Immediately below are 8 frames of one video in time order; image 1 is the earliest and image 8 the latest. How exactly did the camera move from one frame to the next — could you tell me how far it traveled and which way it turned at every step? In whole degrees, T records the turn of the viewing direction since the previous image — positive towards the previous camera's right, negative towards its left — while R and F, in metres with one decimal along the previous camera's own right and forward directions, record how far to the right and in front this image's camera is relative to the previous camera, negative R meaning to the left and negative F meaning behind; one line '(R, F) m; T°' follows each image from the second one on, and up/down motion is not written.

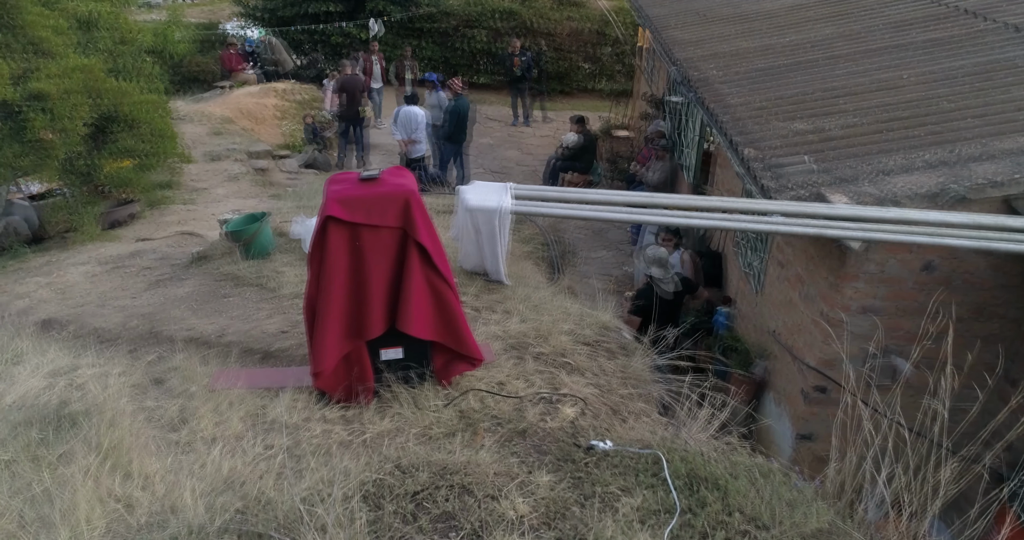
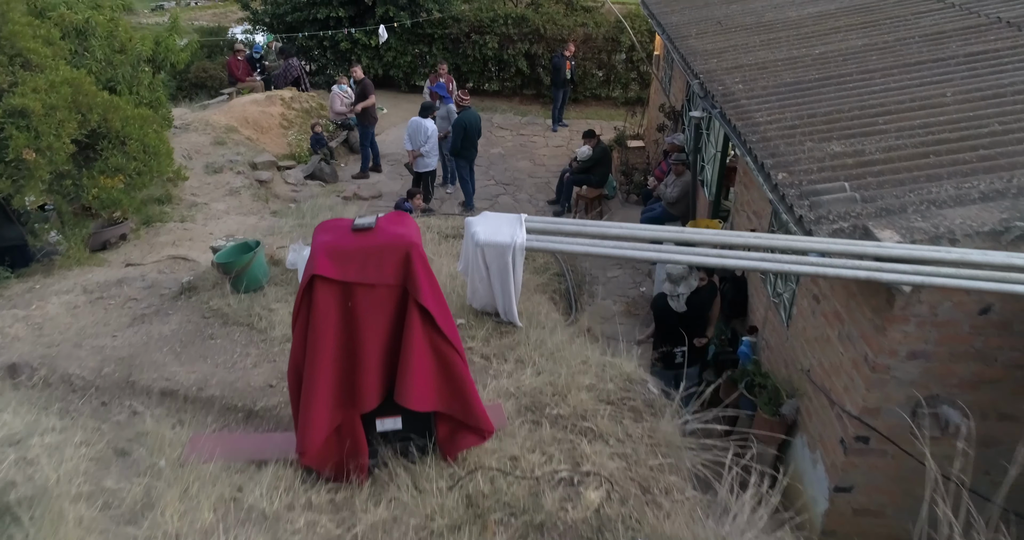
(0.0, +0.4) m; -1°
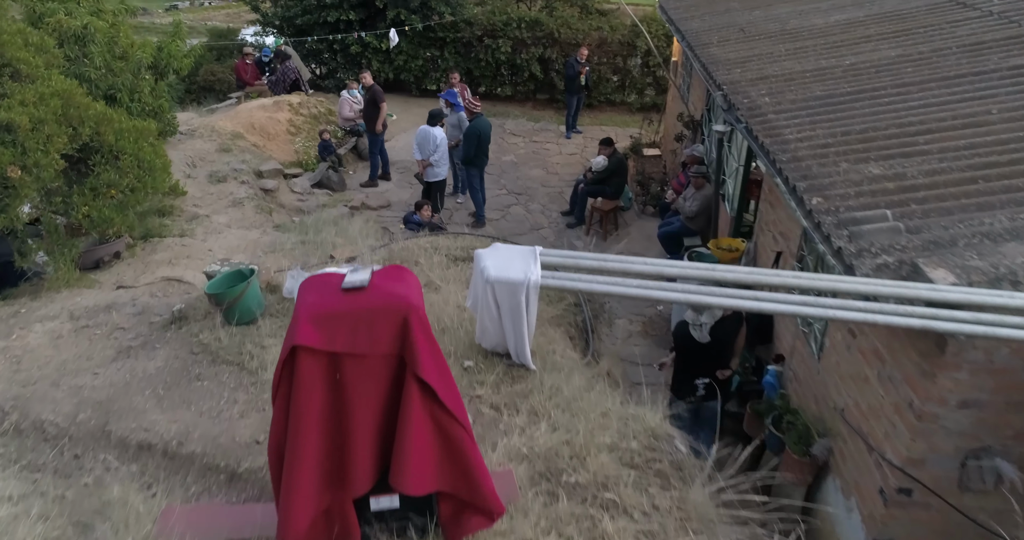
(0.0, +0.3) m; -1°
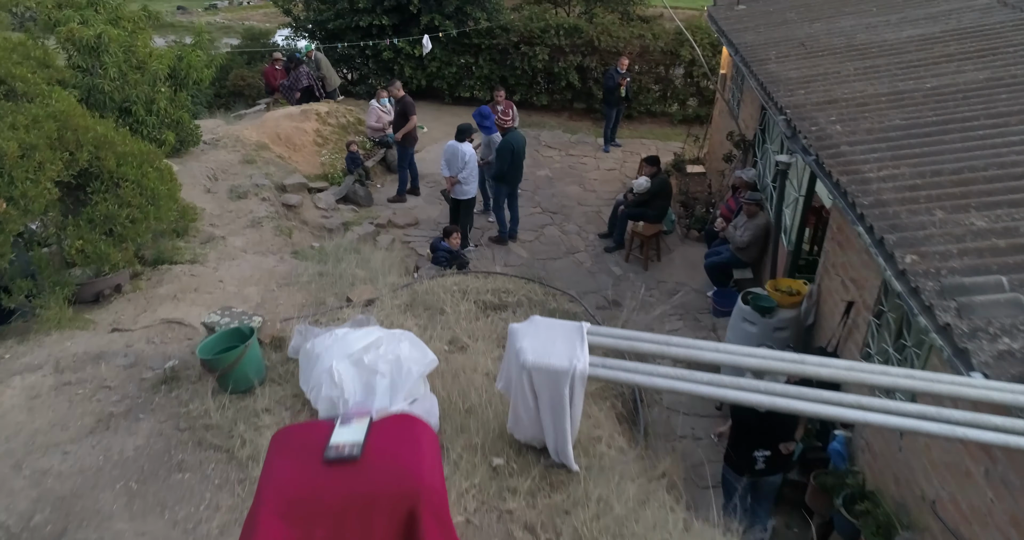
(-0.1, +0.6) m; -2°
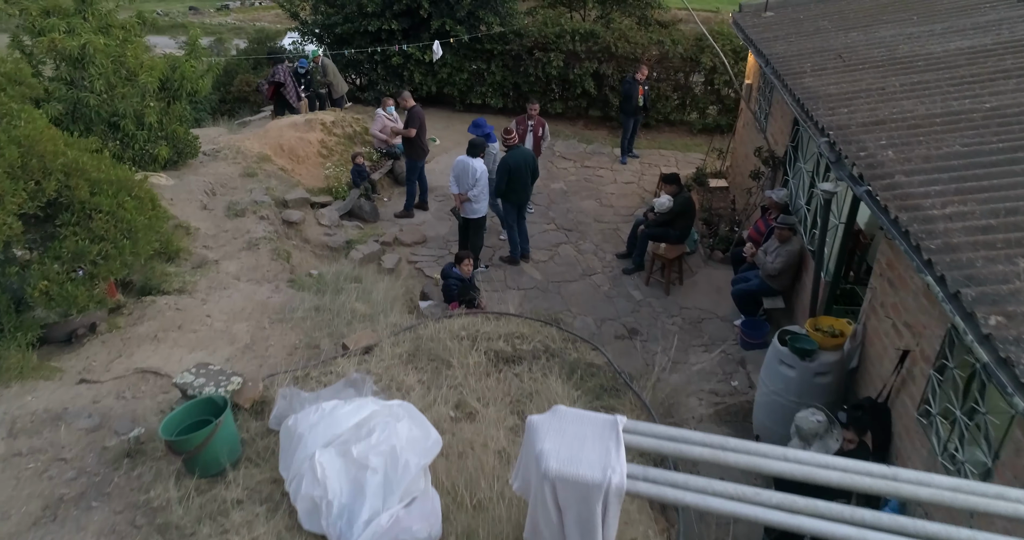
(0.0, +0.6) m; -1°
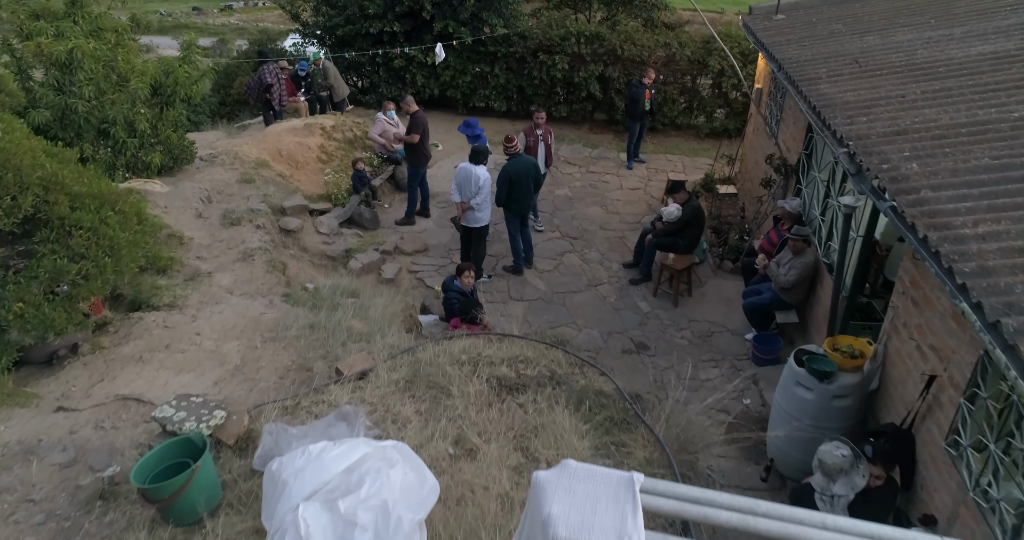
(0.0, +0.3) m; 0°
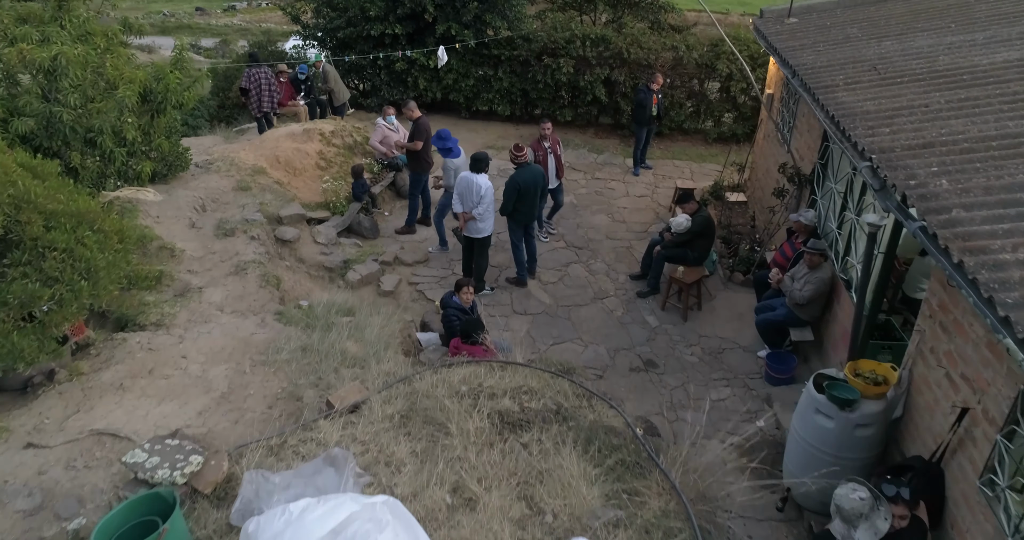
(0.0, +0.3) m; 0°
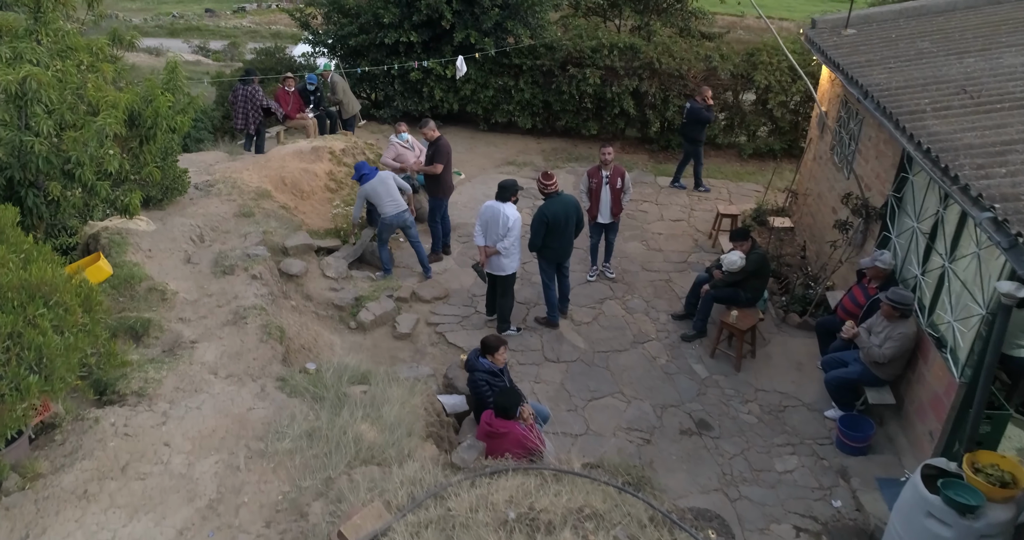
(-0.3, +0.9) m; -1°
